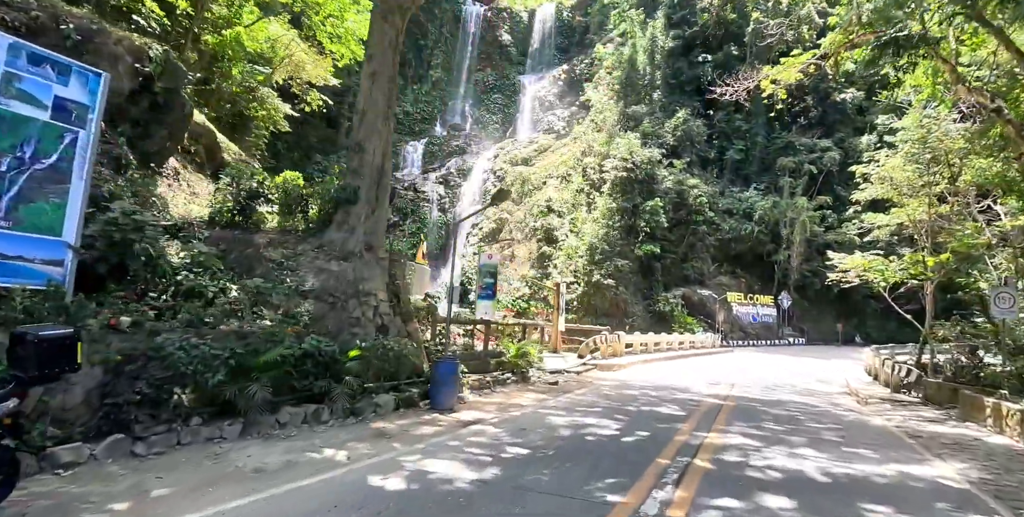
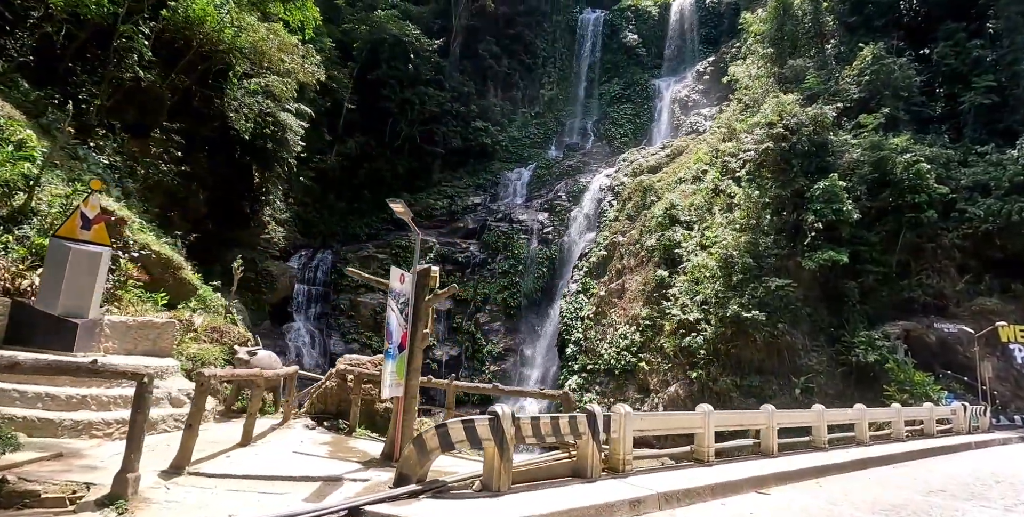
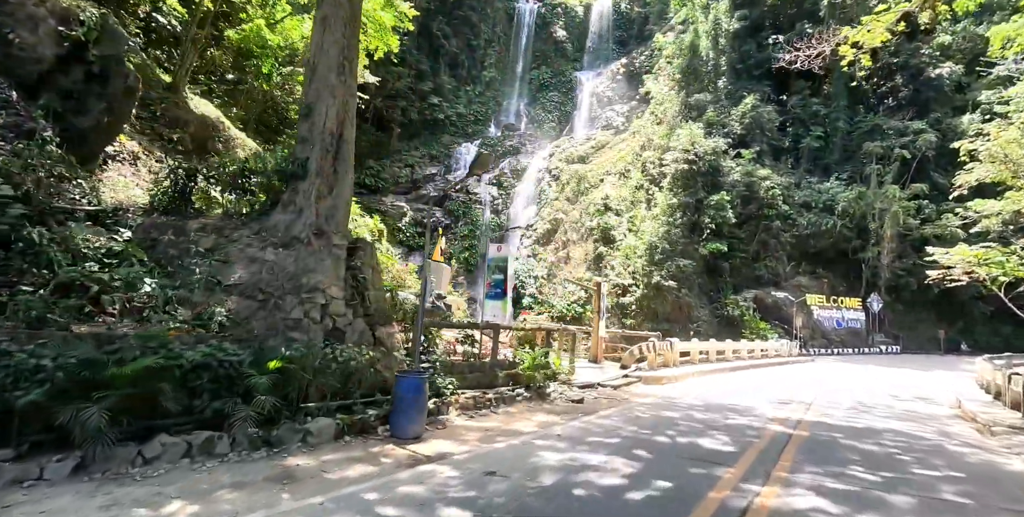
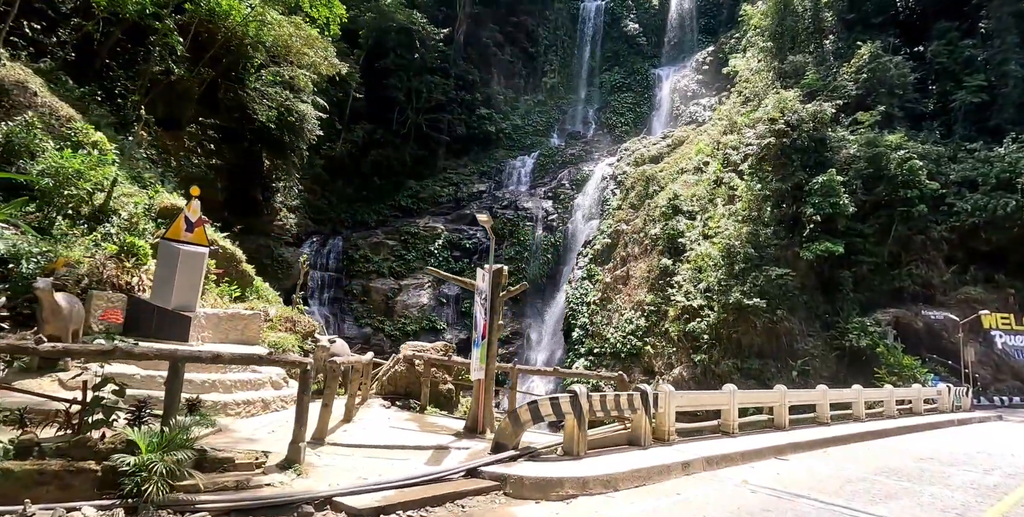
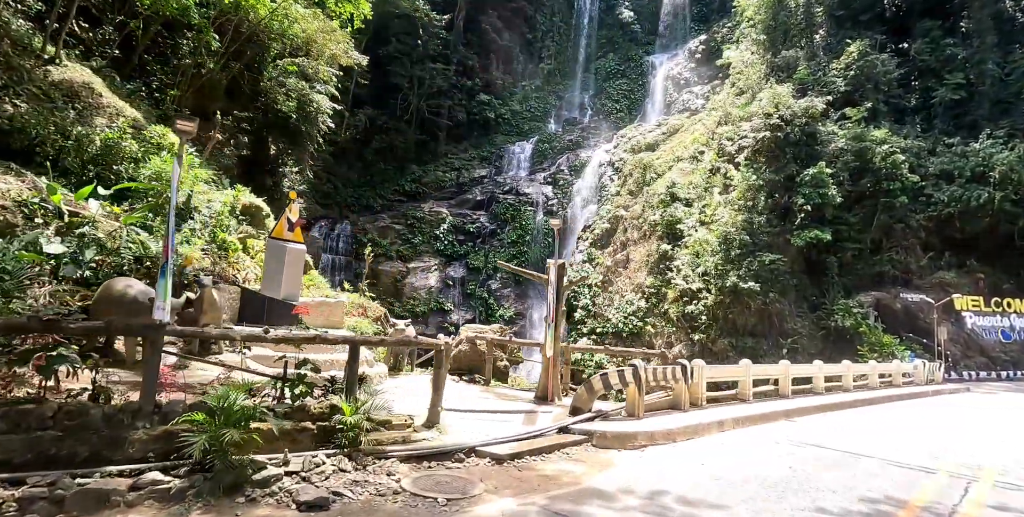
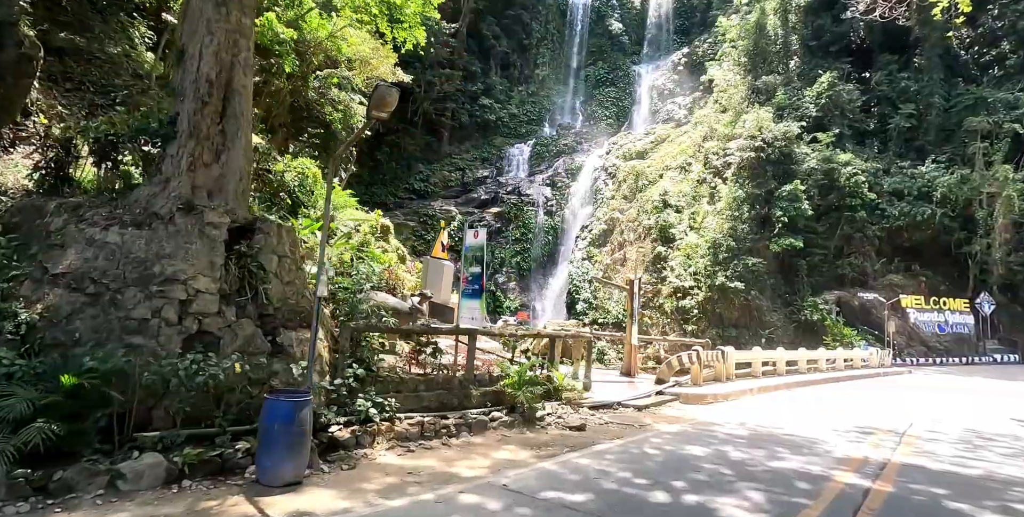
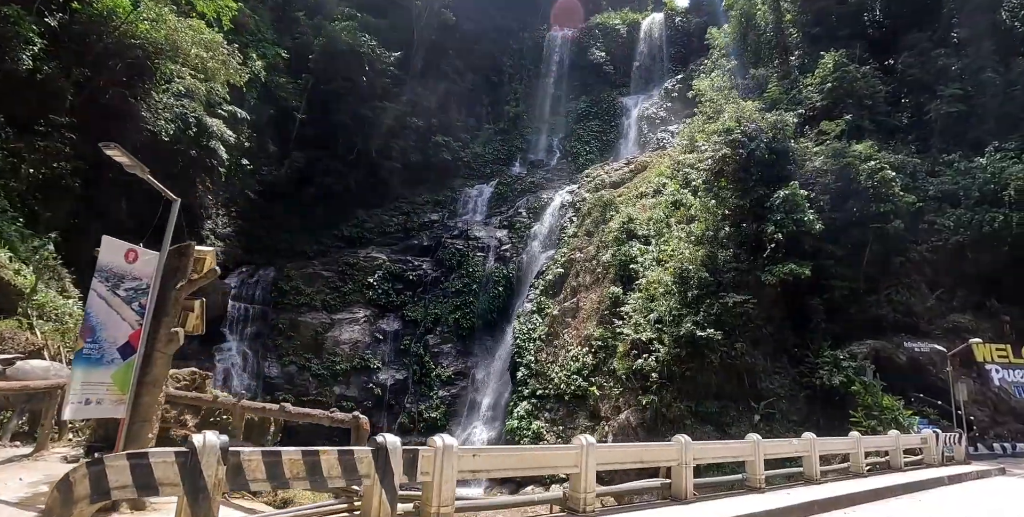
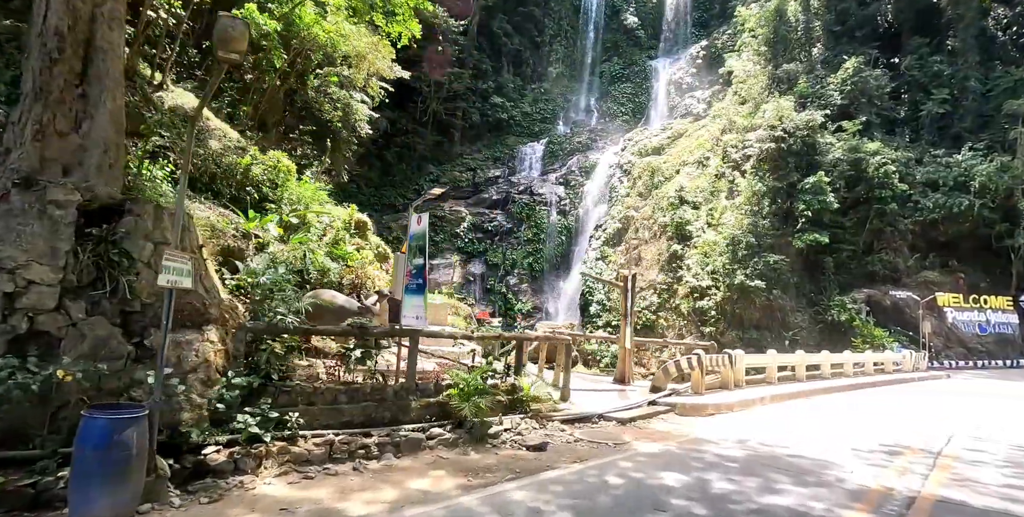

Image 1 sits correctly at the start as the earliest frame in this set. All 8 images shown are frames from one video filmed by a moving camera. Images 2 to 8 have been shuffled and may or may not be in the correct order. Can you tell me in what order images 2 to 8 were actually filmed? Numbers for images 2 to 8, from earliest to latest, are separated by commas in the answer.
3, 6, 8, 5, 4, 2, 7
